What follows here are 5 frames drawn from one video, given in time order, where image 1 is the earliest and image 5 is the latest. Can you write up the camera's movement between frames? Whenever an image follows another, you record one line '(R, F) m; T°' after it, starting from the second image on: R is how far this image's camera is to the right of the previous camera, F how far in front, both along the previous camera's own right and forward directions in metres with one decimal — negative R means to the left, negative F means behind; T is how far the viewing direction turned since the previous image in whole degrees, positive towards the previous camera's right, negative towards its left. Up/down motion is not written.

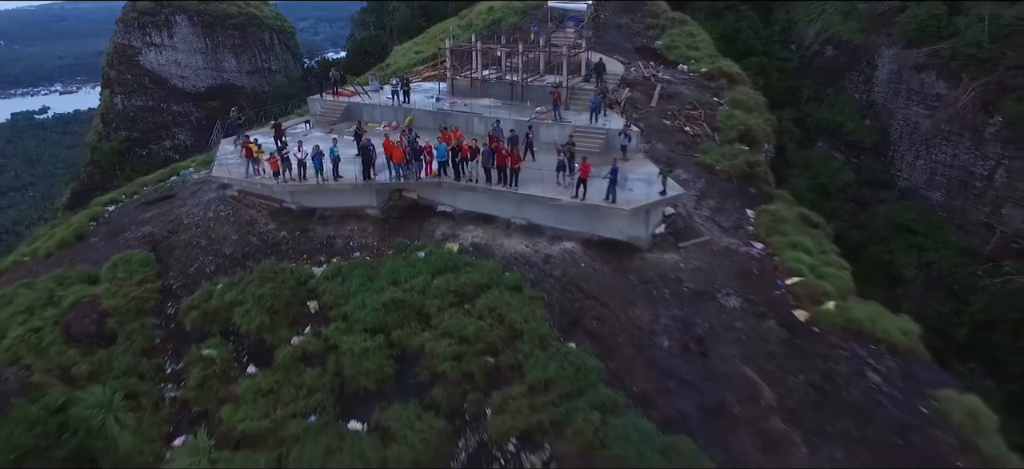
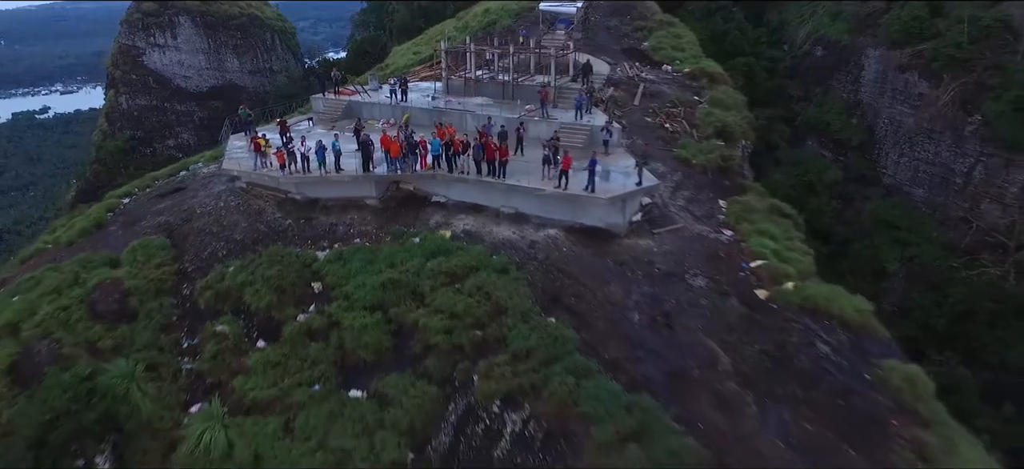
(+0.1, -0.6) m; 0°
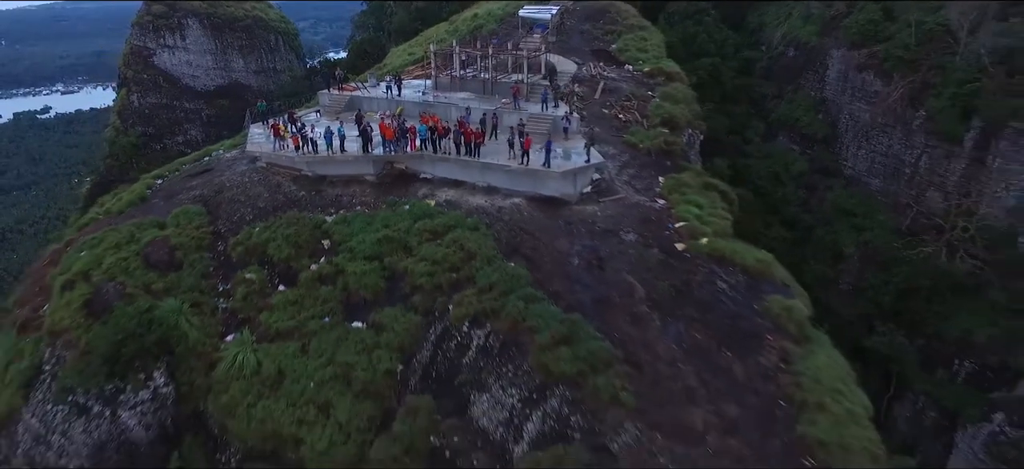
(+0.4, -1.8) m; 0°
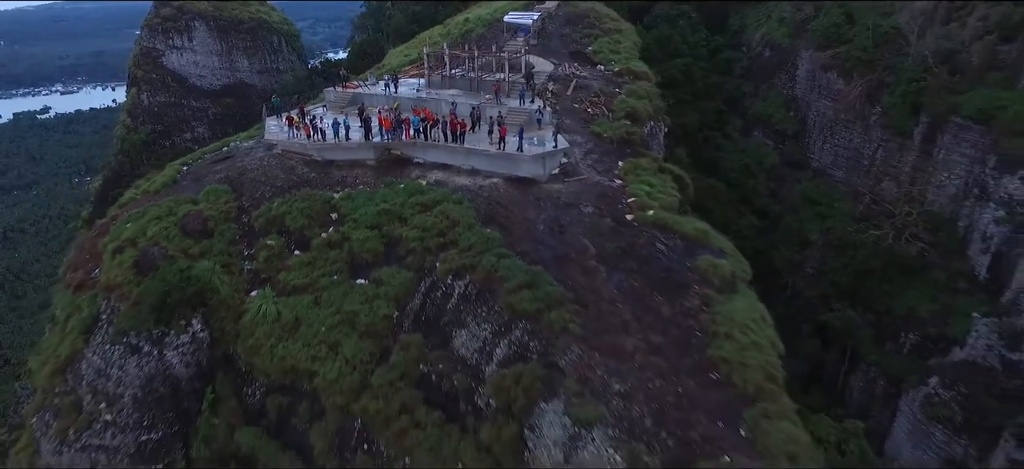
(+0.3, -1.8) m; 0°
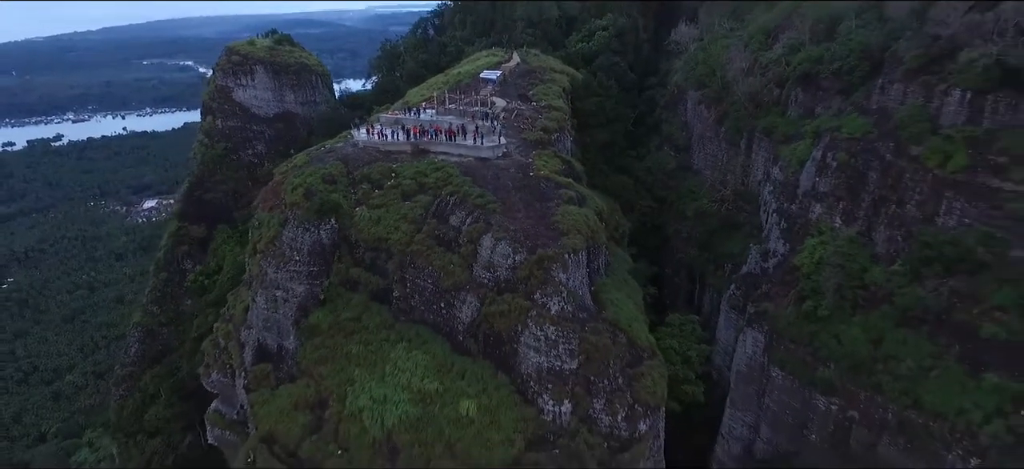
(+1.2, -12.1) m; 0°
